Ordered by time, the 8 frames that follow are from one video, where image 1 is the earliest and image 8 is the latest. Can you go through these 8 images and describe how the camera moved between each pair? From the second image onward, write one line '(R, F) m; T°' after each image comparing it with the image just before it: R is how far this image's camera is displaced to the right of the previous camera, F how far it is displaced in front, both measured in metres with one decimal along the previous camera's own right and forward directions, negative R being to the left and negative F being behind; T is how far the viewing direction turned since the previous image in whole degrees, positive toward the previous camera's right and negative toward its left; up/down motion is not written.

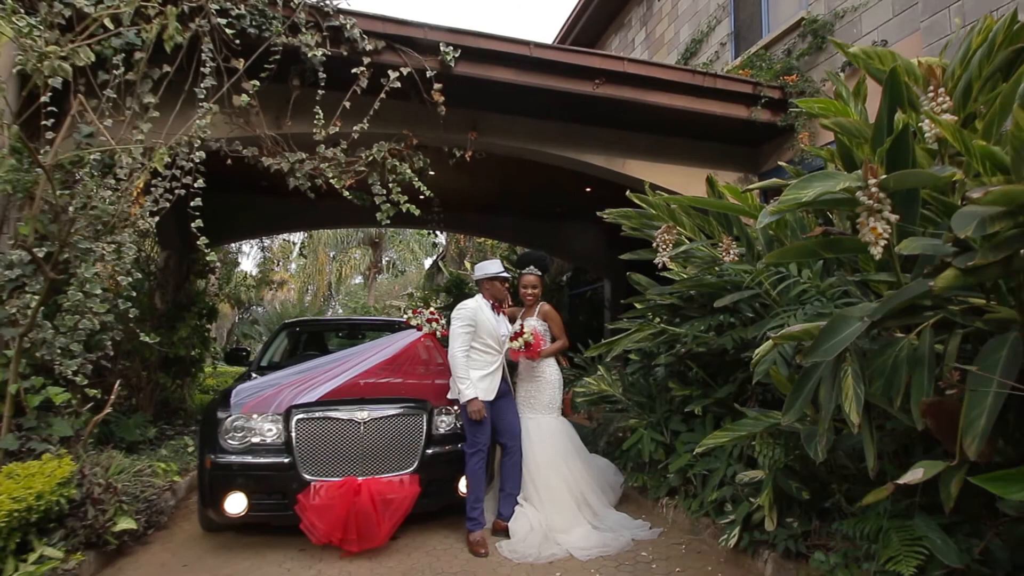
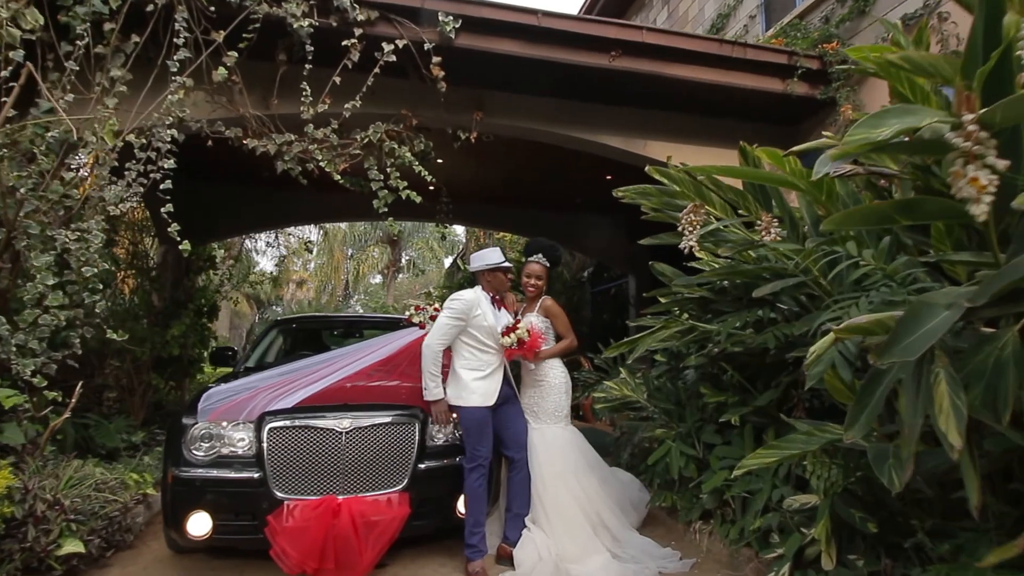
(+0.1, +0.6) m; -2°
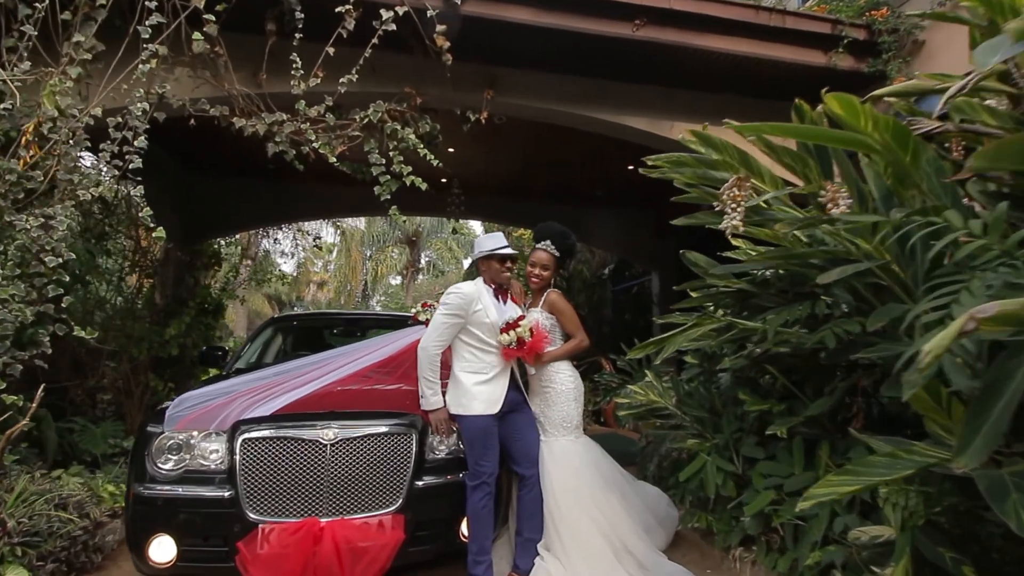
(+0.1, +0.5) m; -2°
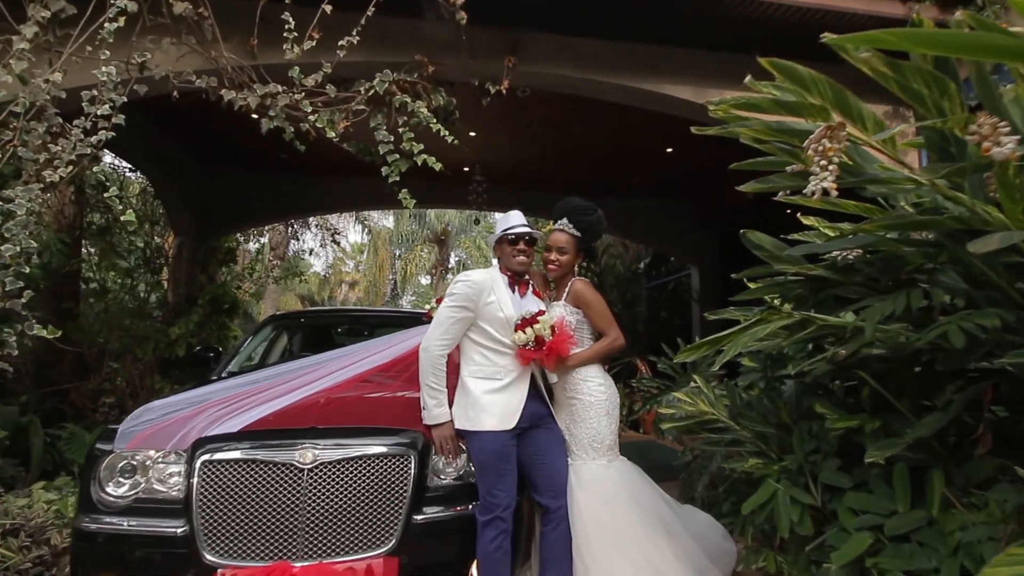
(0.0, +0.6) m; -3°
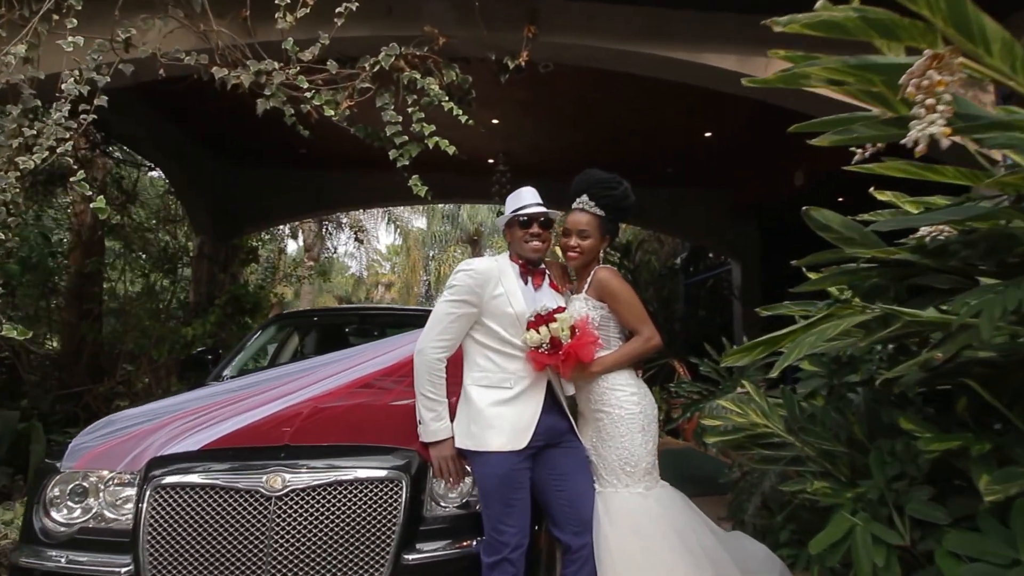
(+0.1, +0.5) m; -3°
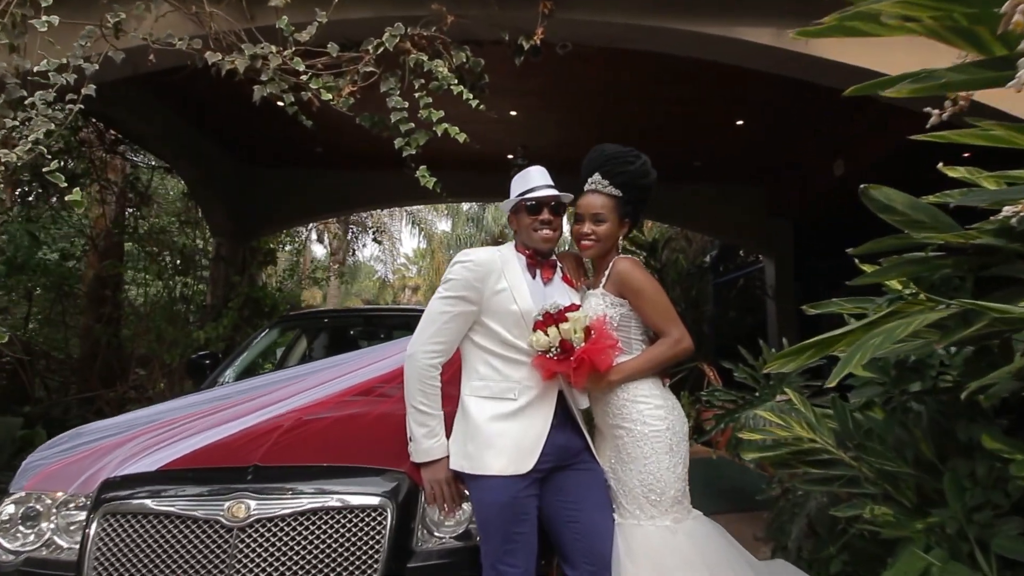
(+0.1, +0.3) m; -3°
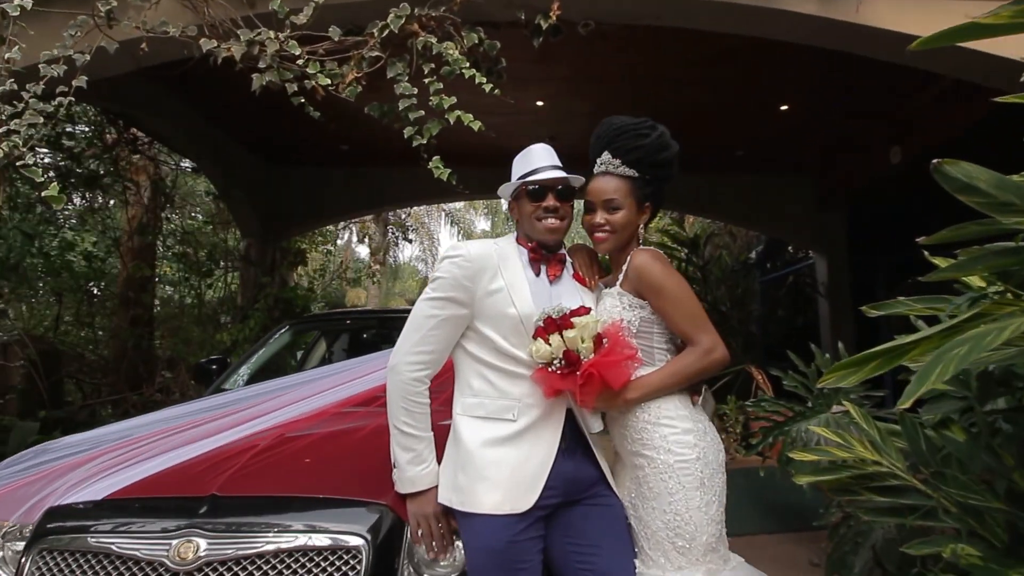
(+0.1, +0.3) m; -4°
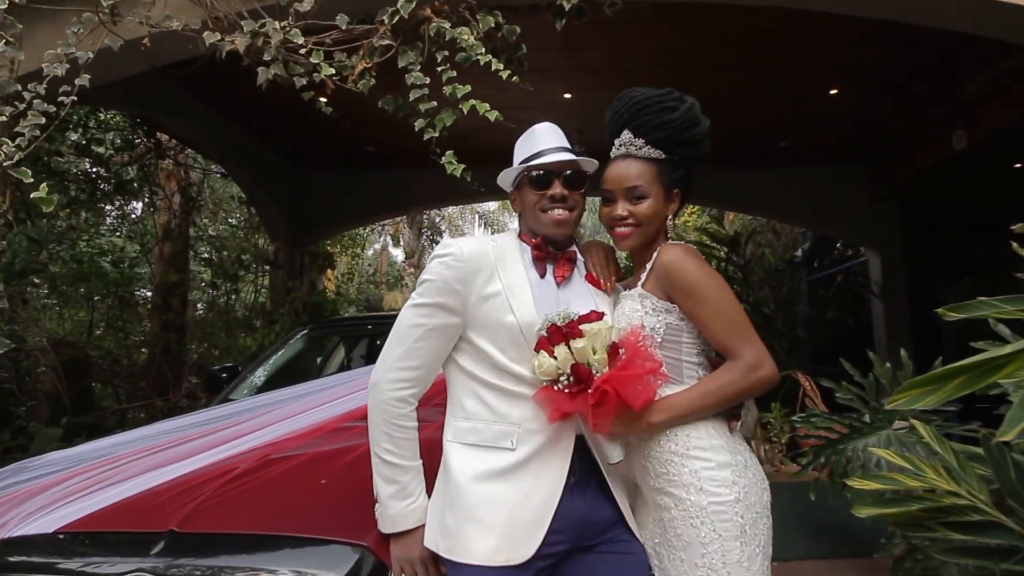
(+0.1, +0.3) m; -4°
